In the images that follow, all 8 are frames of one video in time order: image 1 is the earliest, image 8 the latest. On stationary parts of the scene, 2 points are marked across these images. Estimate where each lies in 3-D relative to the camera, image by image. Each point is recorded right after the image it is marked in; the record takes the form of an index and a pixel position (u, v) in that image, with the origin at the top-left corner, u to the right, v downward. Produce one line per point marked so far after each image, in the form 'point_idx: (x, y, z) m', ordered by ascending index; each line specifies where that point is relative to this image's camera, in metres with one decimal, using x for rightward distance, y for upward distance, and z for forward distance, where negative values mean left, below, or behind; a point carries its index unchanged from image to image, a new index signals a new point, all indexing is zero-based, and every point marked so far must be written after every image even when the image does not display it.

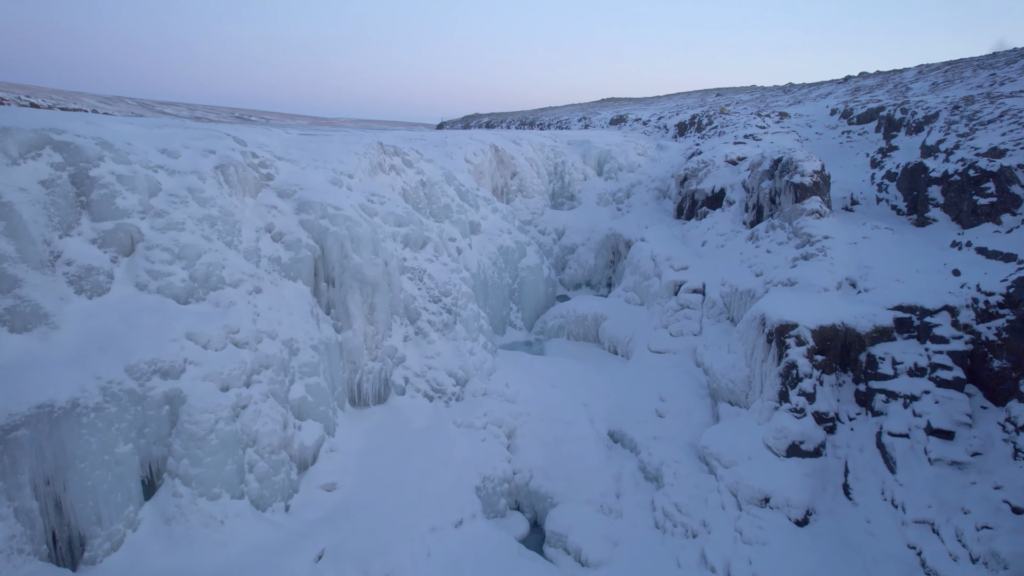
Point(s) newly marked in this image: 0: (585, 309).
0: (+1.0, -0.3, +9.2) m
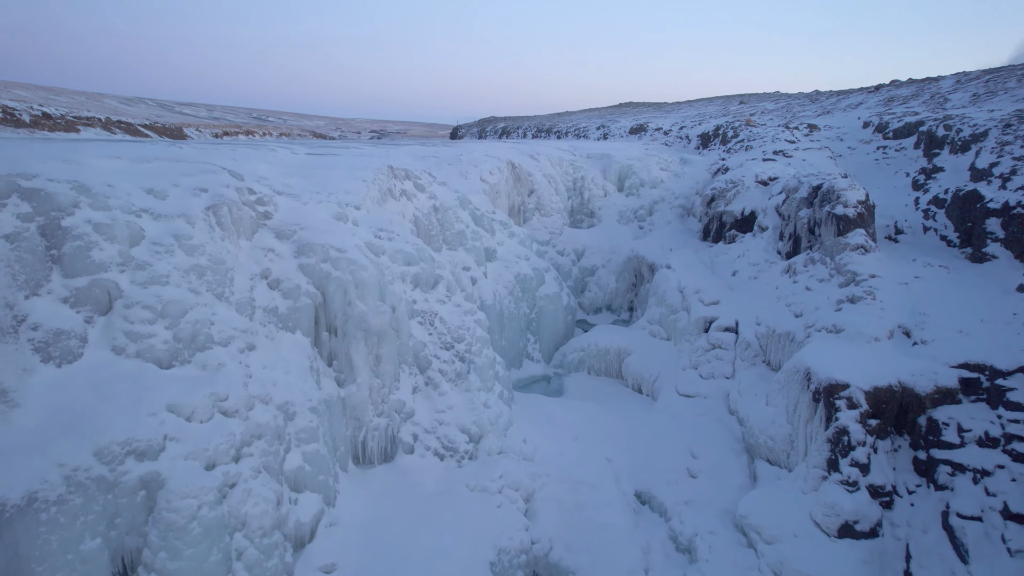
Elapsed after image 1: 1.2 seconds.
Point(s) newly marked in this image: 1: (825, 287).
0: (+1.2, -0.7, +8.6) m
1: (+3.0, 0.0, +6.7) m
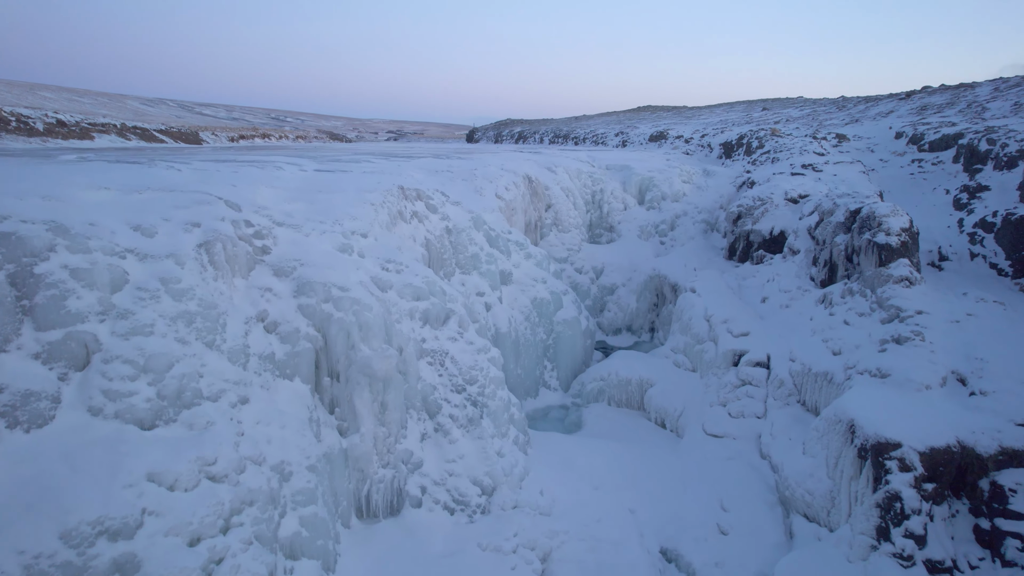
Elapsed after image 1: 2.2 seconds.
0: (+1.4, -1.0, +8.1) m
1: (+3.1, -0.3, +6.2) m
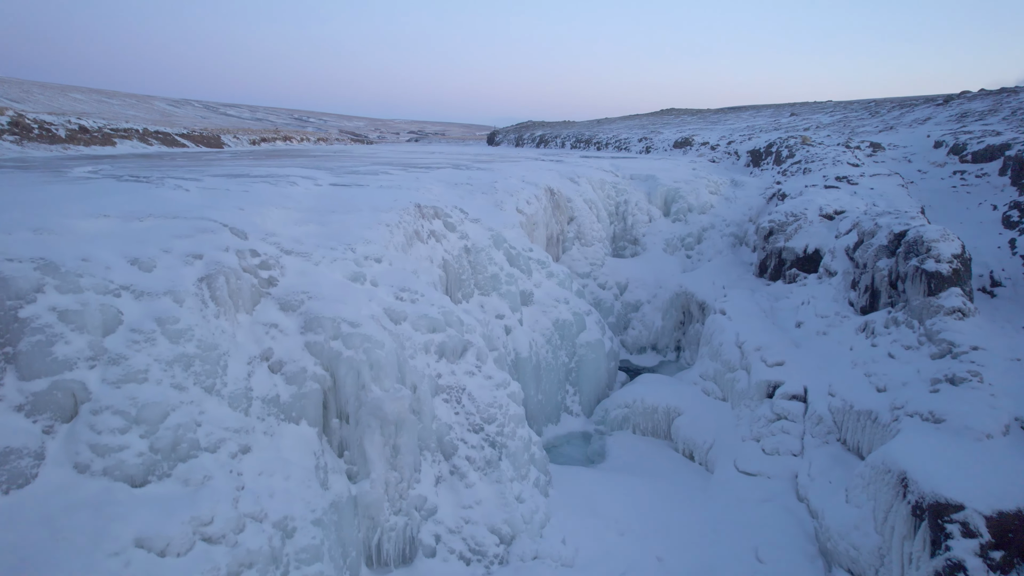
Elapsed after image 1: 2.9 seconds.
0: (+1.6, -1.2, +7.8) m
1: (+3.3, -0.6, +5.8) m
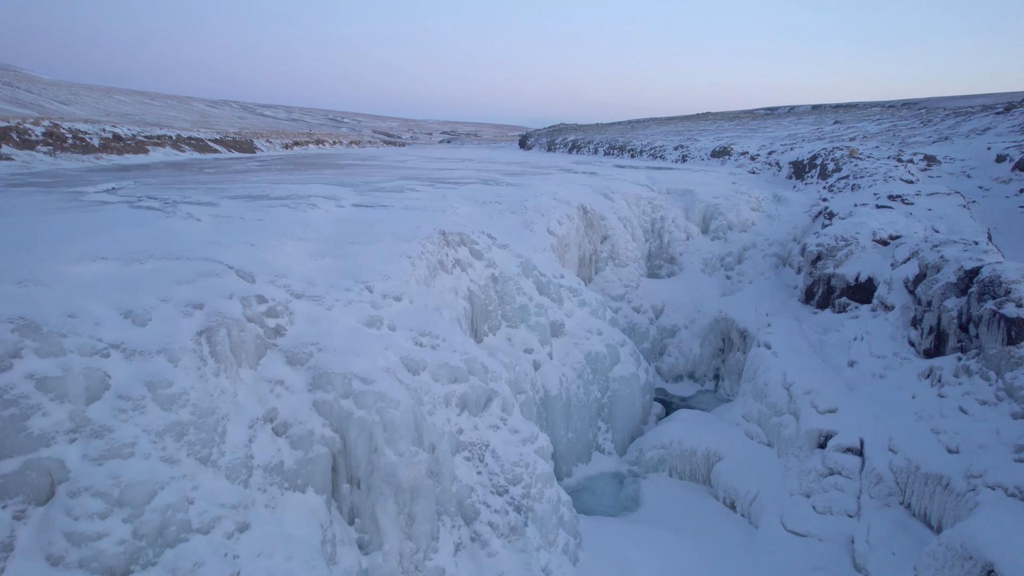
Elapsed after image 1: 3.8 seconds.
0: (+1.9, -1.6, +7.2) m
1: (+3.5, -0.9, +5.2) m
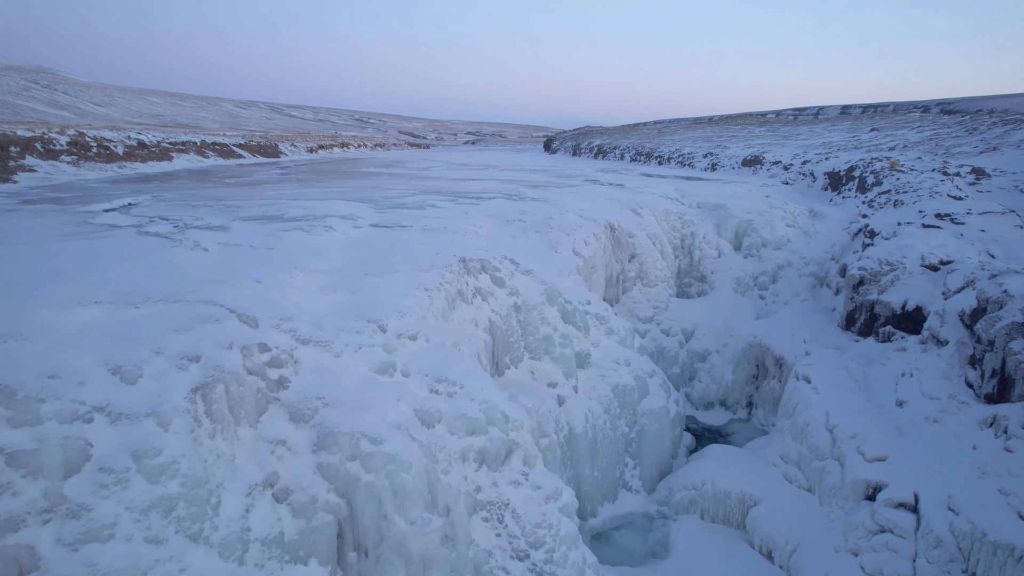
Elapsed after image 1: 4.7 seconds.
0: (+2.1, -1.9, +6.8) m
1: (+3.7, -1.2, +4.7) m
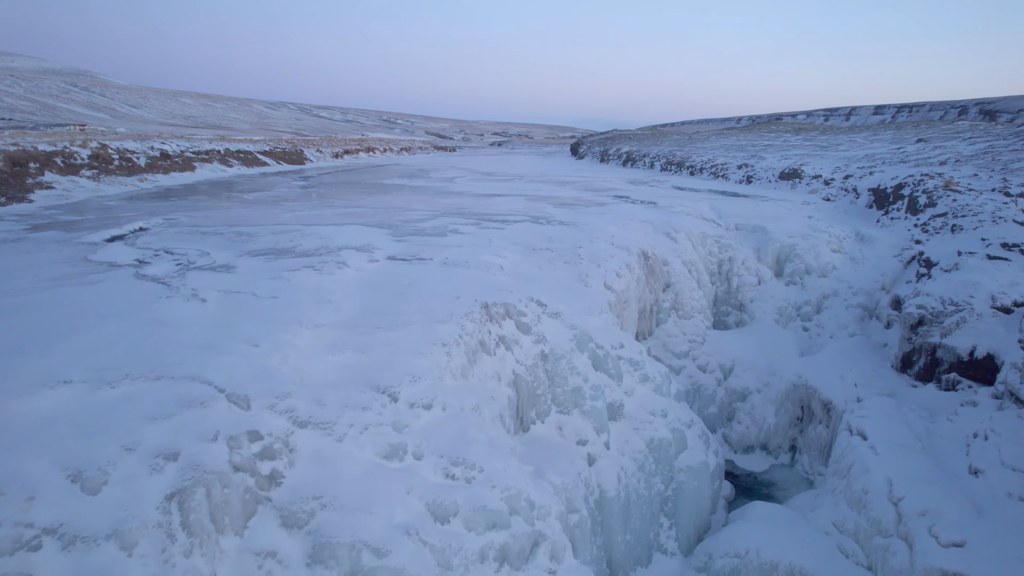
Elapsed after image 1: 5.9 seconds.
0: (+2.3, -2.3, +6.1) m
1: (+3.8, -1.7, +3.9) m
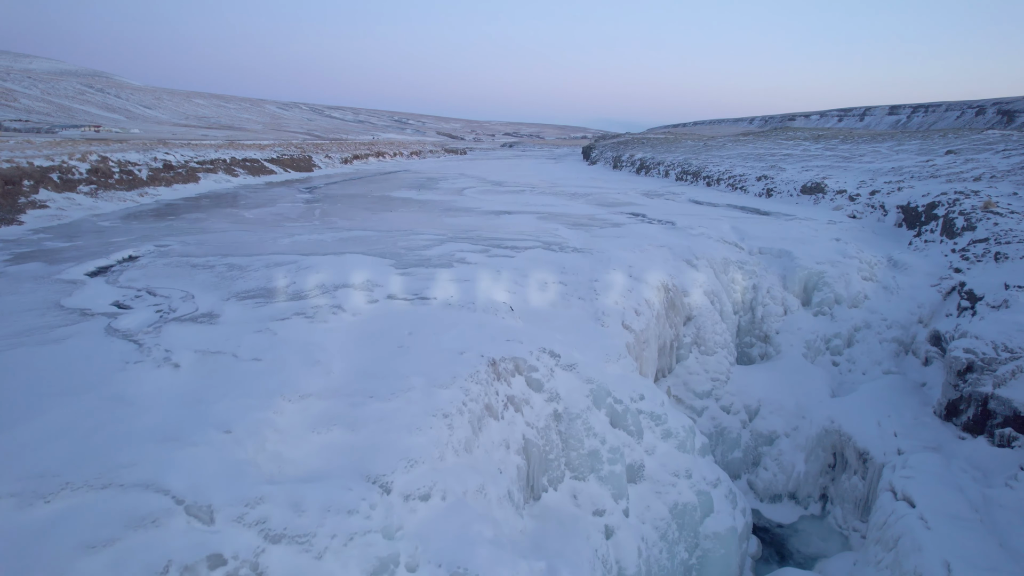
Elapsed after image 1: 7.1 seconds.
0: (+2.4, -2.7, +5.5) m
1: (+3.9, -2.1, +3.3) m
